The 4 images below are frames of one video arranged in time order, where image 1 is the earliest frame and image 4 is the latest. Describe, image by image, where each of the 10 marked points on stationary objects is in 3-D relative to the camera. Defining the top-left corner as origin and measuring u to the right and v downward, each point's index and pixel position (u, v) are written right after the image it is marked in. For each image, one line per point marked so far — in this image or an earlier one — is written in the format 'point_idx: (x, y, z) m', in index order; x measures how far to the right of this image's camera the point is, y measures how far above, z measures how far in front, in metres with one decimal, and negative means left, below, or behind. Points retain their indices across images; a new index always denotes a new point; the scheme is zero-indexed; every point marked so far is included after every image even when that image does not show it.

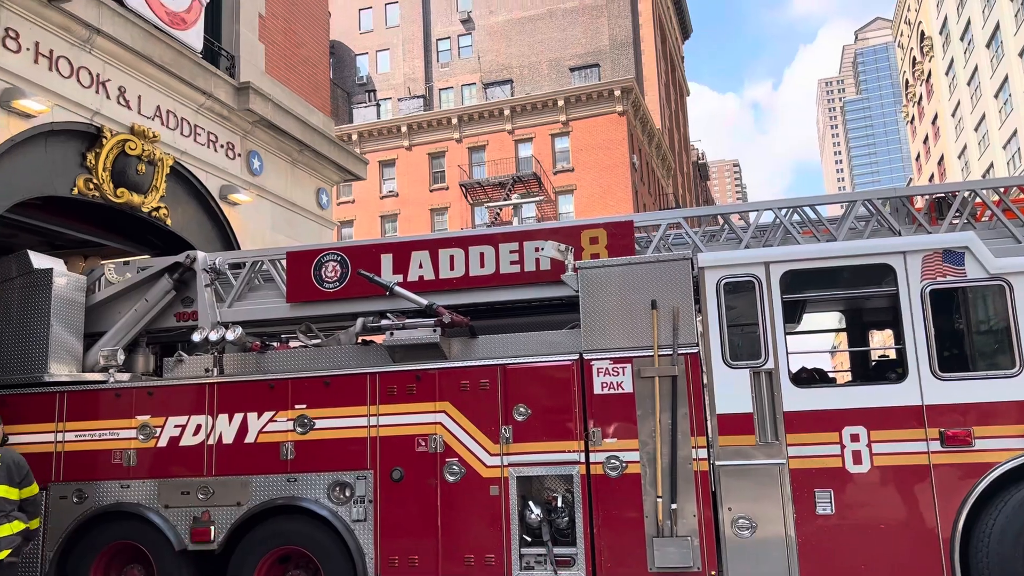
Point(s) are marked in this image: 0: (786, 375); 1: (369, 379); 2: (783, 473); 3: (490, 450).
0: (+1.9, -0.6, +5.8) m
1: (-1.1, -0.7, +6.4) m
2: (+1.8, -1.2, +5.6) m
3: (-0.2, -1.2, +6.1) m
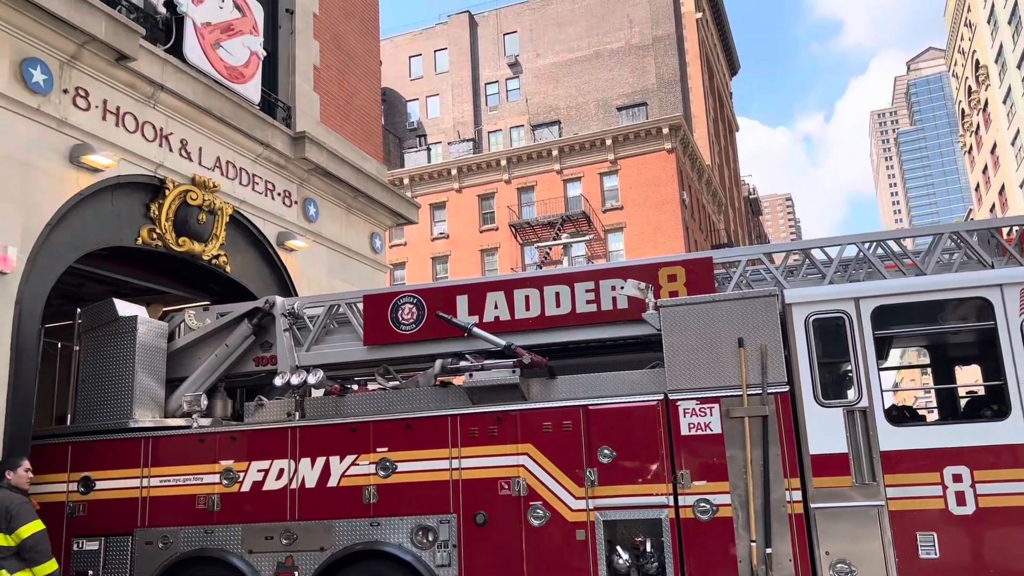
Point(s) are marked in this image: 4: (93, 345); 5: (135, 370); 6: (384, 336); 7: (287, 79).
0: (+2.5, -0.8, +5.6) m
1: (-0.5, -1.0, +6.4) m
2: (+2.4, -1.5, +5.4) m
3: (+0.4, -1.5, +6.0) m
4: (-3.8, -0.5, +7.6) m
5: (-3.3, -0.7, +7.5) m
6: (-1.1, -0.4, +7.4) m
7: (-3.8, +3.4, +13.7) m
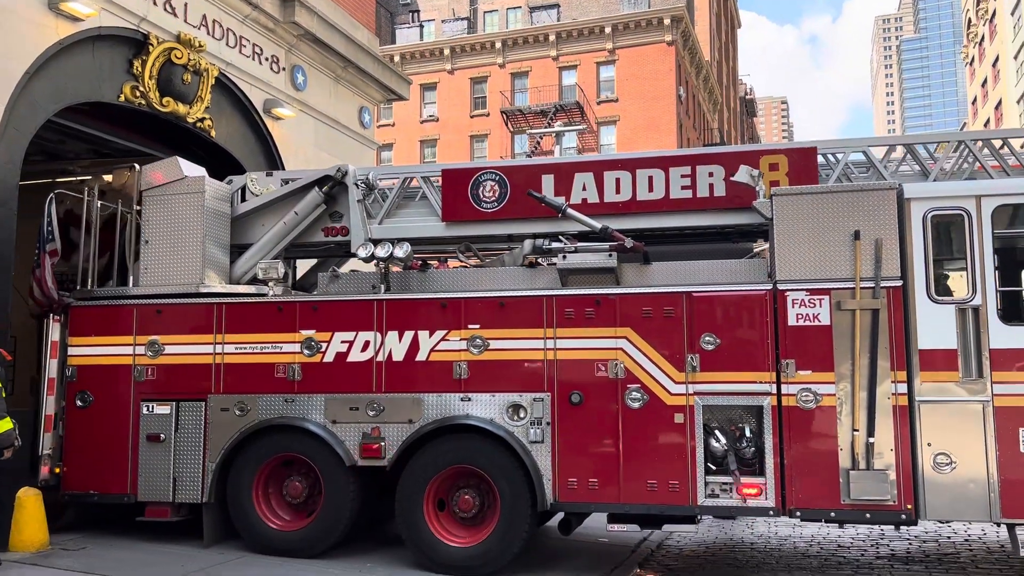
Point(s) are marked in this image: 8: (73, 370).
0: (+3.2, -0.2, +5.6) m
1: (+0.3, -0.1, +6.3) m
2: (+3.1, -0.8, +5.5) m
3: (+1.2, -0.6, +6.0) m
4: (-3.1, +0.7, +7.3) m
5: (-2.6, +0.5, +7.2) m
6: (-0.4, +0.6, +7.1) m
7: (-3.2, +5.4, +12.8) m
8: (-3.7, -0.7, +7.1) m
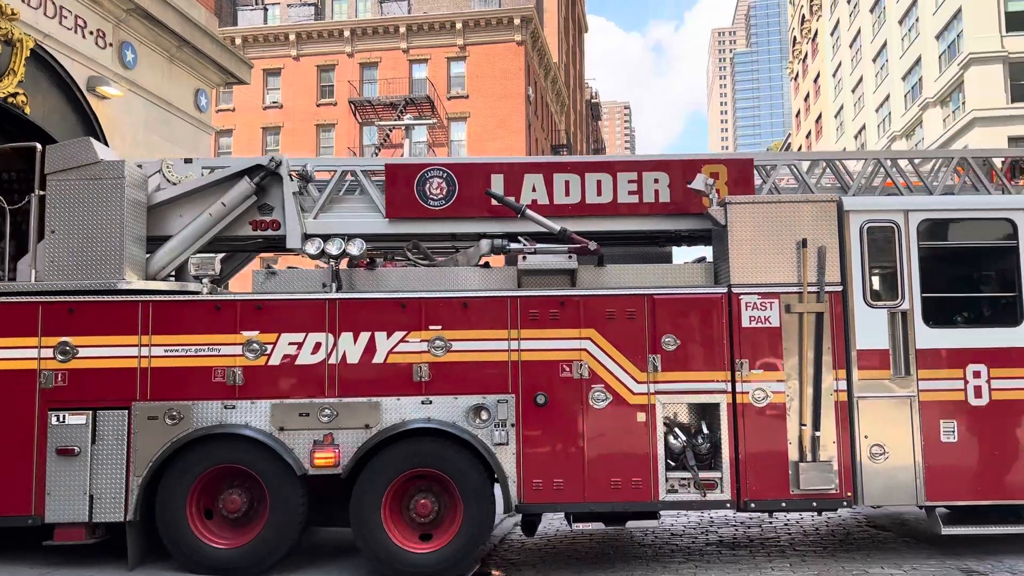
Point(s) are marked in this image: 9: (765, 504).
0: (+3.0, -0.2, +6.2) m
1: (0.0, -0.1, +6.2) m
2: (+2.9, -0.8, +6.1) m
3: (+0.9, -0.7, +6.1) m
4: (-3.5, +0.7, +6.6) m
5: (-3.0, +0.5, +6.5) m
6: (-0.8, +0.6, +6.9) m
7: (-4.7, +5.4, +11.9) m
8: (-4.1, -0.7, +6.2) m
9: (+1.8, -1.6, +6.1) m
